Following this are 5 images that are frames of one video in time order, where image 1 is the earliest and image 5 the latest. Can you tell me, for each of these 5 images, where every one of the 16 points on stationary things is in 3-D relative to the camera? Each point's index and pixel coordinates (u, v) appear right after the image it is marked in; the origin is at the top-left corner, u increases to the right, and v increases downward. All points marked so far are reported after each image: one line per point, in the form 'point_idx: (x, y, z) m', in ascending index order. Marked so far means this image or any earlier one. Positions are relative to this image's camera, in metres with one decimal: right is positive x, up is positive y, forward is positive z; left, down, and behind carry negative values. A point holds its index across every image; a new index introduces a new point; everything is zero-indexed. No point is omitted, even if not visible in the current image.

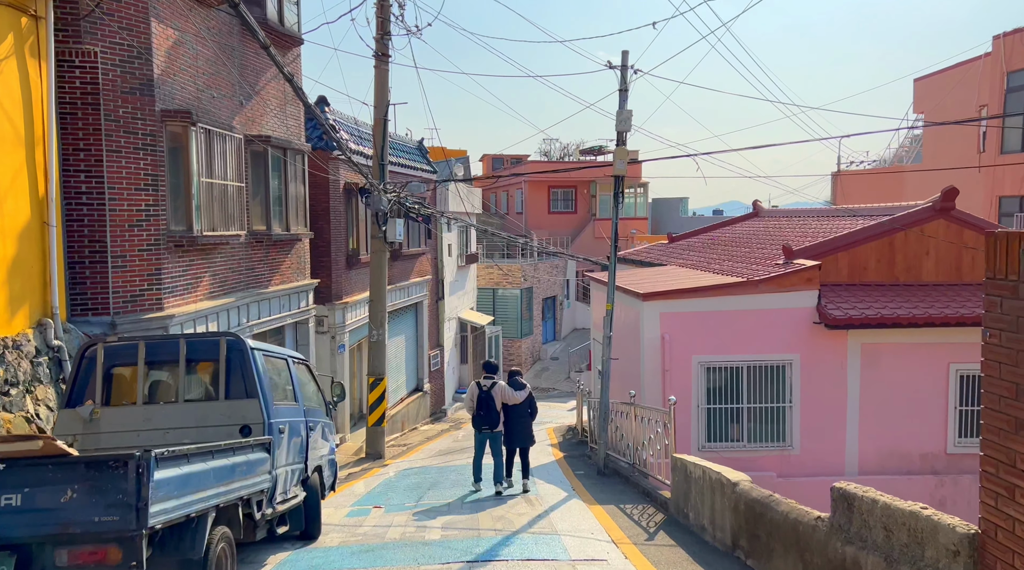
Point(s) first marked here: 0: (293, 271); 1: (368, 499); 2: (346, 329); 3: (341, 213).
0: (-3.6, +0.2, +14.3) m
1: (-1.8, -2.7, +10.9) m
2: (-3.3, -0.9, +17.2) m
3: (-3.4, +1.4, +17.2) m
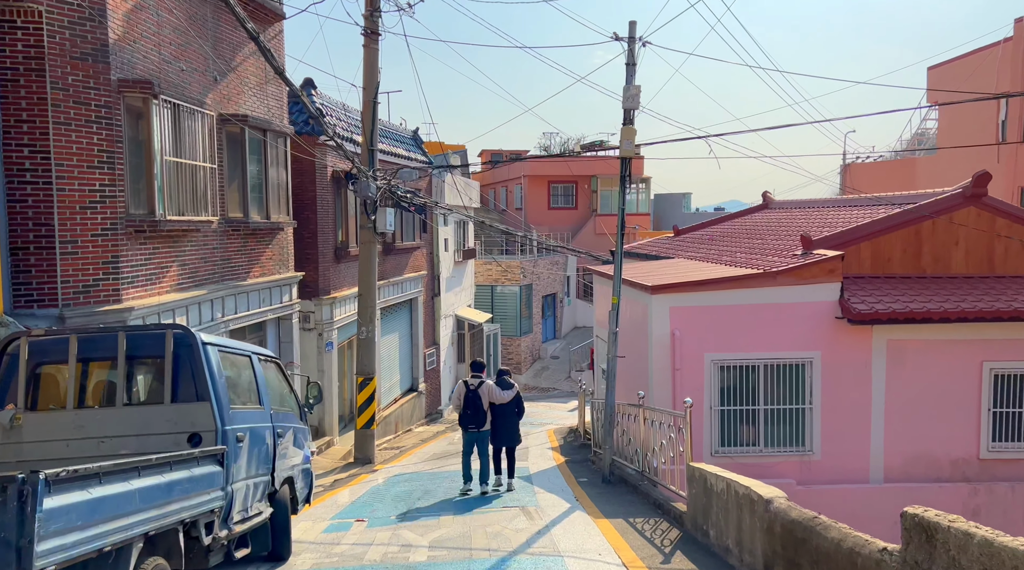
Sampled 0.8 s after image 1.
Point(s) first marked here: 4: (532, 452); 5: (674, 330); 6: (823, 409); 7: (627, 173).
0: (-3.6, +0.3, +13.3) m
1: (-1.8, -2.6, +9.9) m
2: (-3.3, -0.8, +16.3) m
3: (-3.4, +1.5, +16.2) m
4: (+0.4, -3.1, +16.0) m
5: (+2.2, -0.6, +11.9) m
6: (+4.3, -1.7, +12.0) m
7: (+1.5, +1.5, +11.3) m
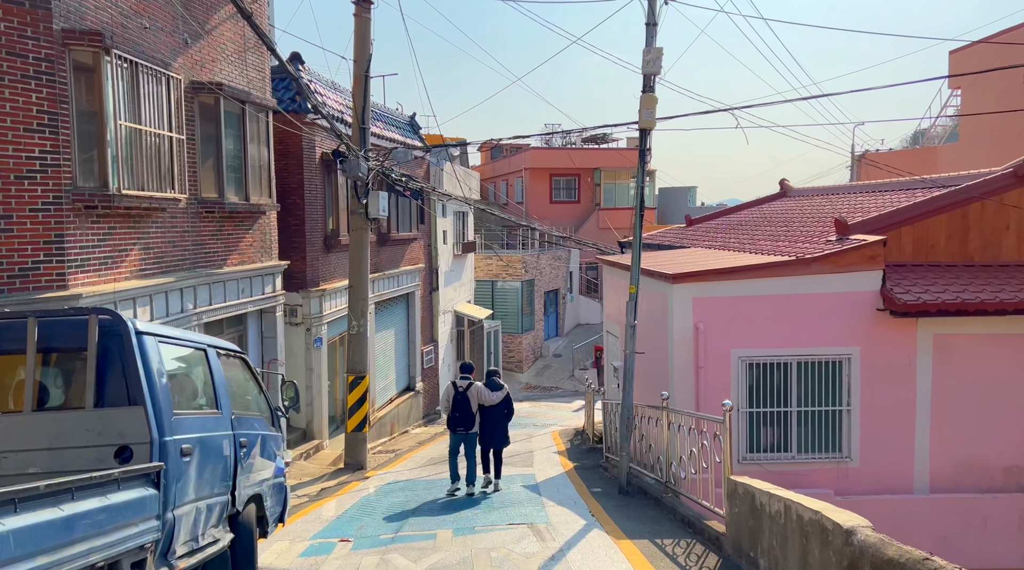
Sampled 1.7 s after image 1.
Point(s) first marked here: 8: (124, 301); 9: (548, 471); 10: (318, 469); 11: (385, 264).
0: (-3.6, +0.5, +12.1) m
1: (-1.8, -2.4, +8.7) m
2: (-3.2, -0.6, +15.1) m
3: (-3.3, +1.7, +15.0) m
4: (+0.4, -2.9, +14.8) m
5: (+2.3, -0.5, +10.7) m
6: (+4.3, -1.6, +10.8) m
7: (+1.6, +1.6, +10.1) m
8: (-3.8, -0.2, +8.6) m
9: (+0.5, -2.7, +12.9) m
10: (-3.0, -2.9, +13.7) m
11: (-2.8, +0.5, +19.5) m
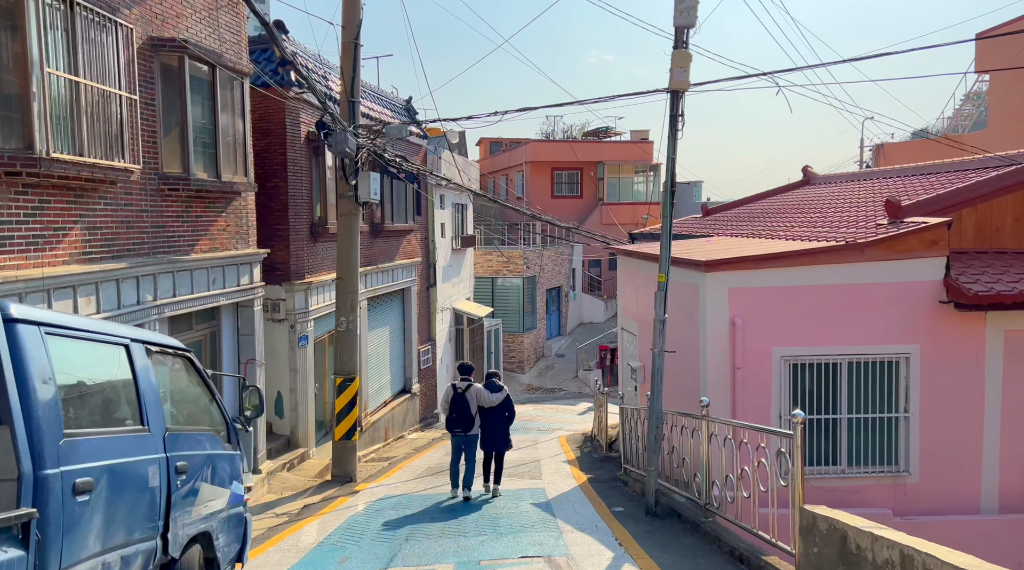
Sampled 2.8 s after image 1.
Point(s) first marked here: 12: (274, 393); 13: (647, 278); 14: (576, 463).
0: (-3.5, +0.6, +10.7) m
1: (-1.7, -2.3, +7.3) m
2: (-3.2, -0.5, +13.6) m
3: (-3.2, +1.8, +13.6) m
4: (+0.5, -2.8, +13.4) m
5: (+2.4, -0.3, +9.3) m
6: (+4.4, -1.4, +9.4) m
7: (+1.7, +1.7, +8.7) m
8: (-3.7, 0.0, +7.2) m
9: (+0.6, -2.6, +11.5) m
10: (-3.0, -2.8, +12.3) m
11: (-2.8, +0.6, +18.1) m
12: (-3.7, -1.7, +13.4) m
13: (+1.9, +0.1, +12.0) m
14: (+1.0, -2.8, +13.8) m
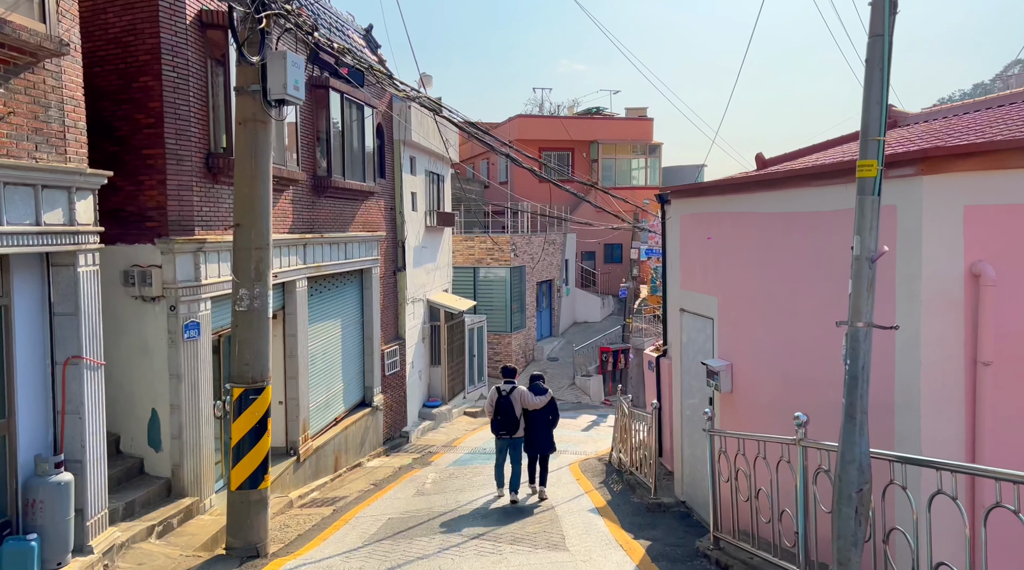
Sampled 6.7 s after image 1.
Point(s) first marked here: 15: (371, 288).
0: (-3.4, +1.0, +5.9) m
1: (-1.5, -1.8, +2.5) m
2: (-3.1, -0.1, +8.9) m
3: (-3.2, +2.2, +8.8) m
4: (+0.6, -2.4, +8.7) m
5: (+2.5, +0.1, +4.7) m
6: (+4.6, -1.0, +4.9) m
7: (+1.8, +2.2, +4.1) m
8: (-3.5, +0.4, +2.4) m
9: (+0.7, -2.2, +6.8) m
10: (-2.9, -2.4, +7.5) m
11: (-2.9, +0.9, +13.4) m
12: (-3.6, -1.3, +8.6) m
13: (+2.0, +0.5, +7.4) m
14: (+1.0, -2.4, +9.1) m
15: (-2.6, 0.0, +15.9) m
